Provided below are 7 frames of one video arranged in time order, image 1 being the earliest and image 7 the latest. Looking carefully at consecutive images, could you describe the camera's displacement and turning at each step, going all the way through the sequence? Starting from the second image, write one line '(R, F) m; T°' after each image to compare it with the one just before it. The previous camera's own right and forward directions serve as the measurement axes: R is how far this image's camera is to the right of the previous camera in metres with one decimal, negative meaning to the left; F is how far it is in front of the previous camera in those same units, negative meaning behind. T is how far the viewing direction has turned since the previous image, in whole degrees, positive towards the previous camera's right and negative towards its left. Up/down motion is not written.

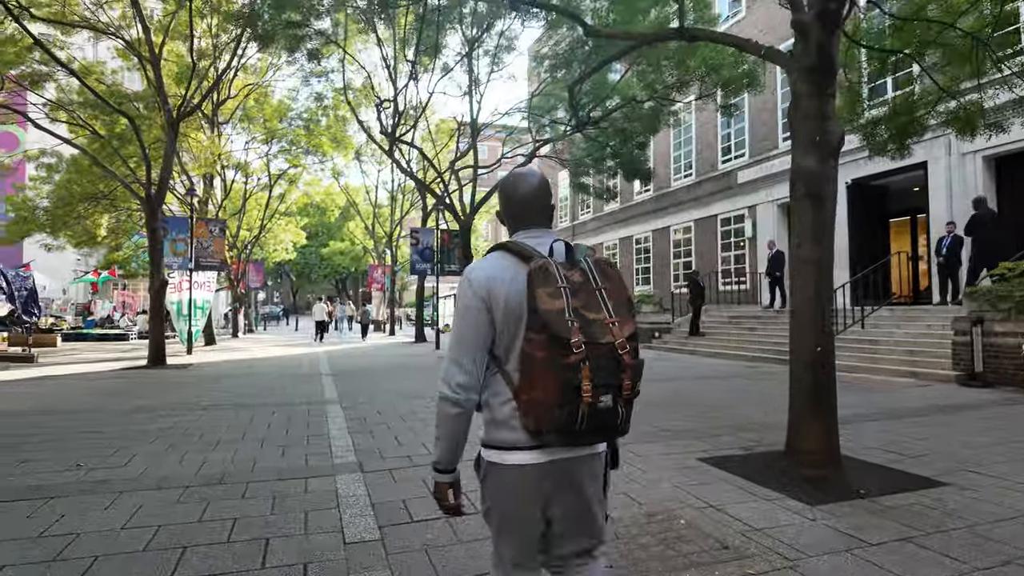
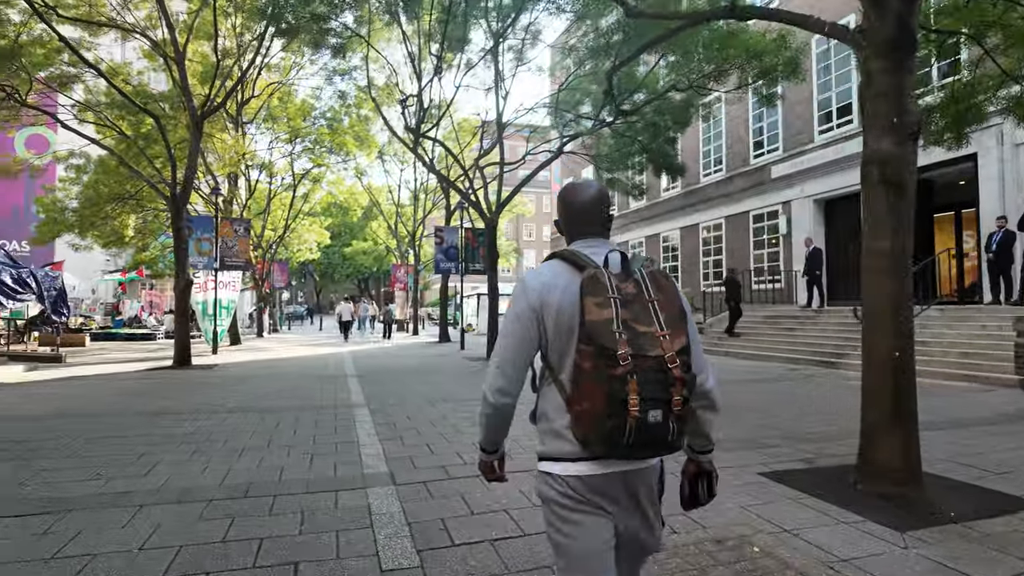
(-0.1, +0.3) m; -2°
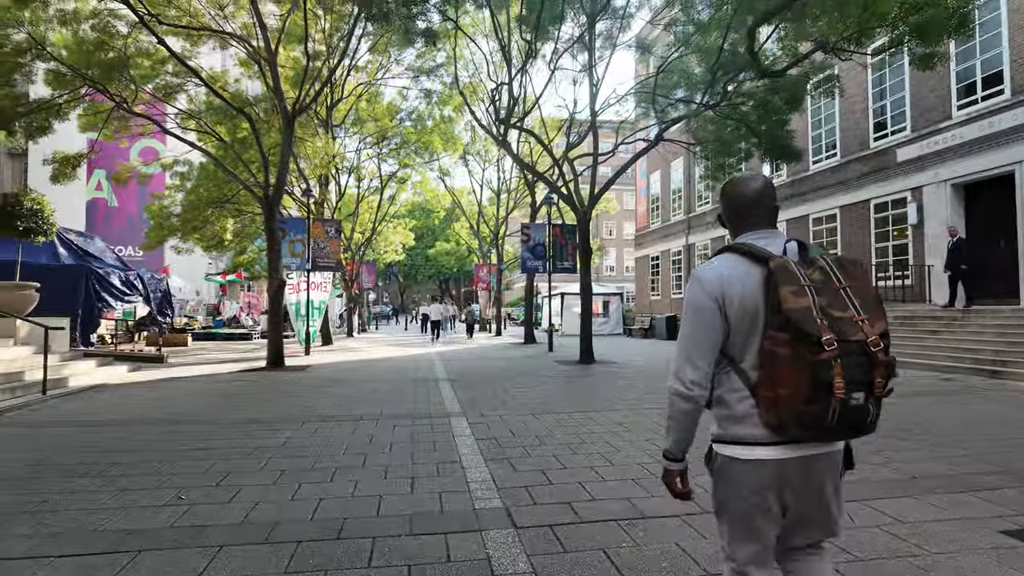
(-0.3, +0.7) m; -7°
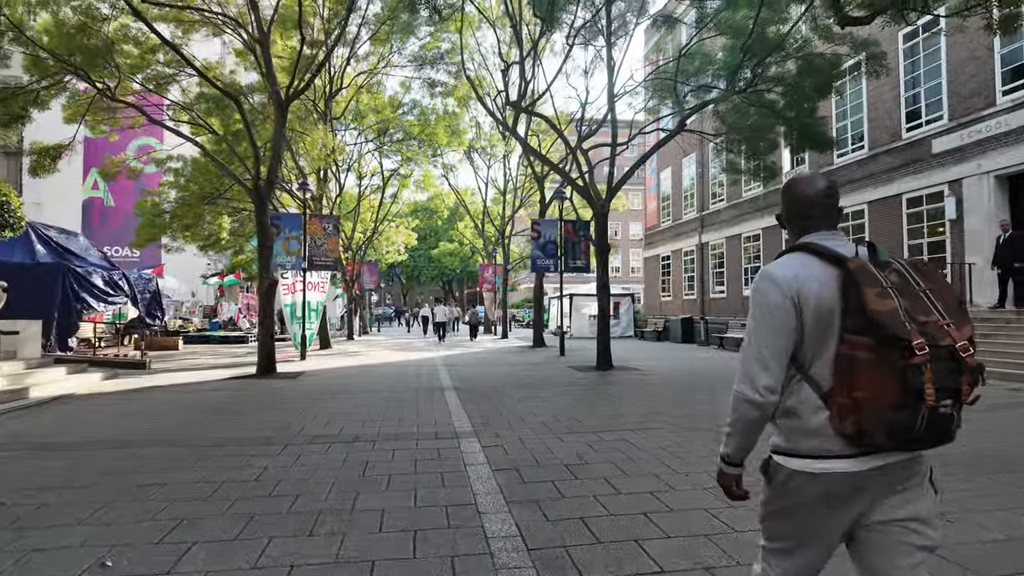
(-0.2, +0.9) m; 0°
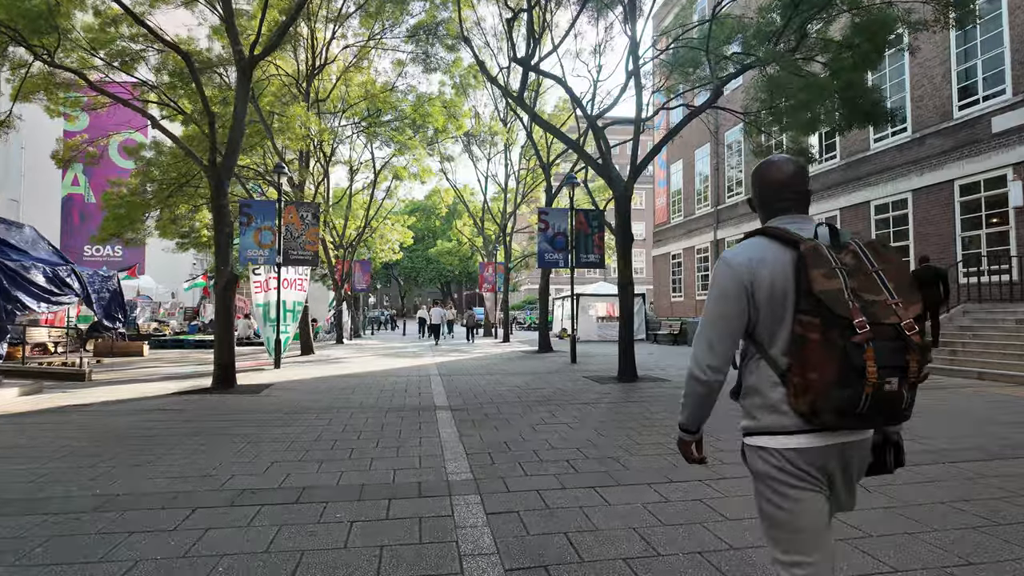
(-0.1, +1.7) m; 0°
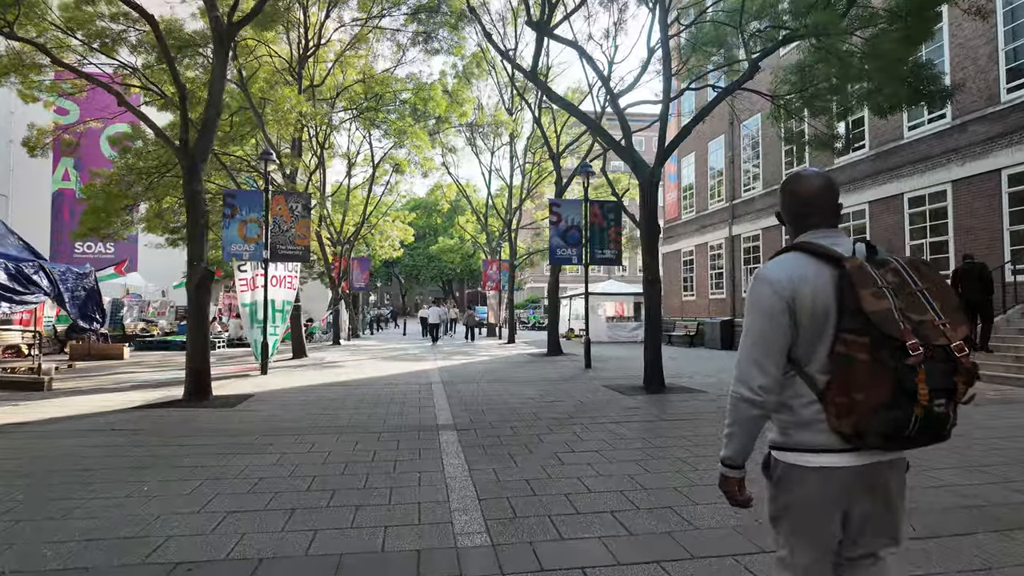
(-0.1, +1.1) m; 0°
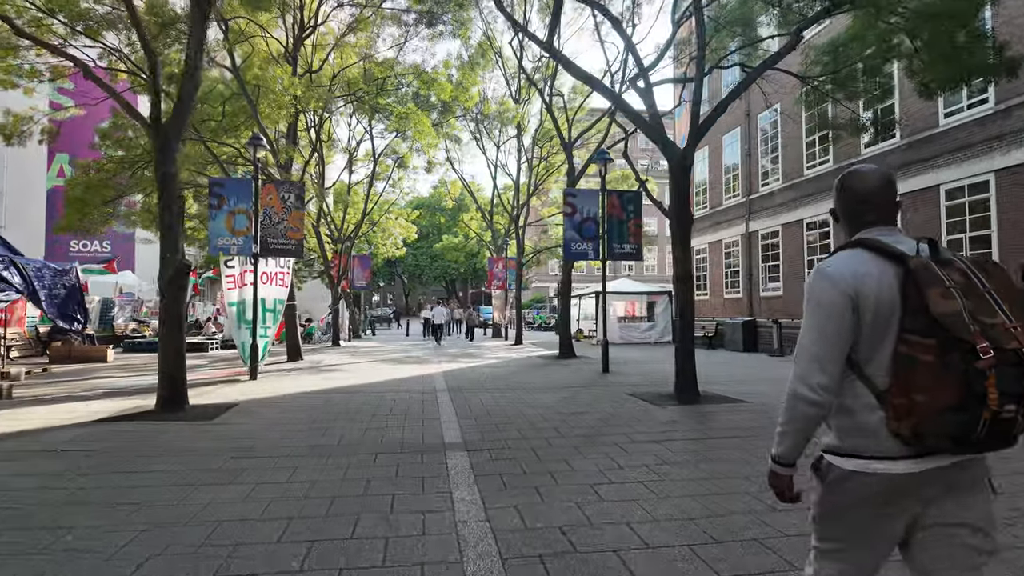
(-0.1, +0.9) m; 0°
